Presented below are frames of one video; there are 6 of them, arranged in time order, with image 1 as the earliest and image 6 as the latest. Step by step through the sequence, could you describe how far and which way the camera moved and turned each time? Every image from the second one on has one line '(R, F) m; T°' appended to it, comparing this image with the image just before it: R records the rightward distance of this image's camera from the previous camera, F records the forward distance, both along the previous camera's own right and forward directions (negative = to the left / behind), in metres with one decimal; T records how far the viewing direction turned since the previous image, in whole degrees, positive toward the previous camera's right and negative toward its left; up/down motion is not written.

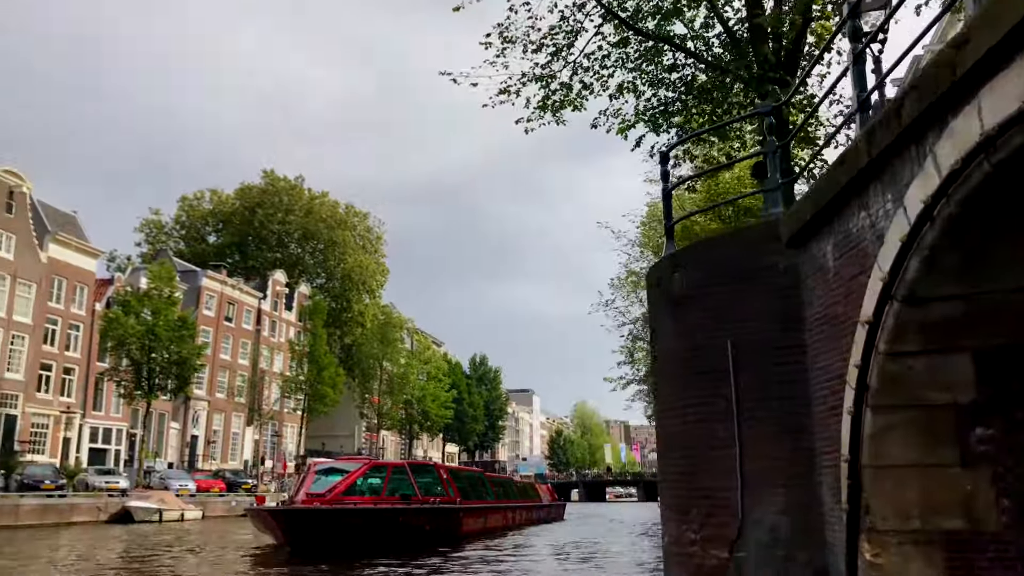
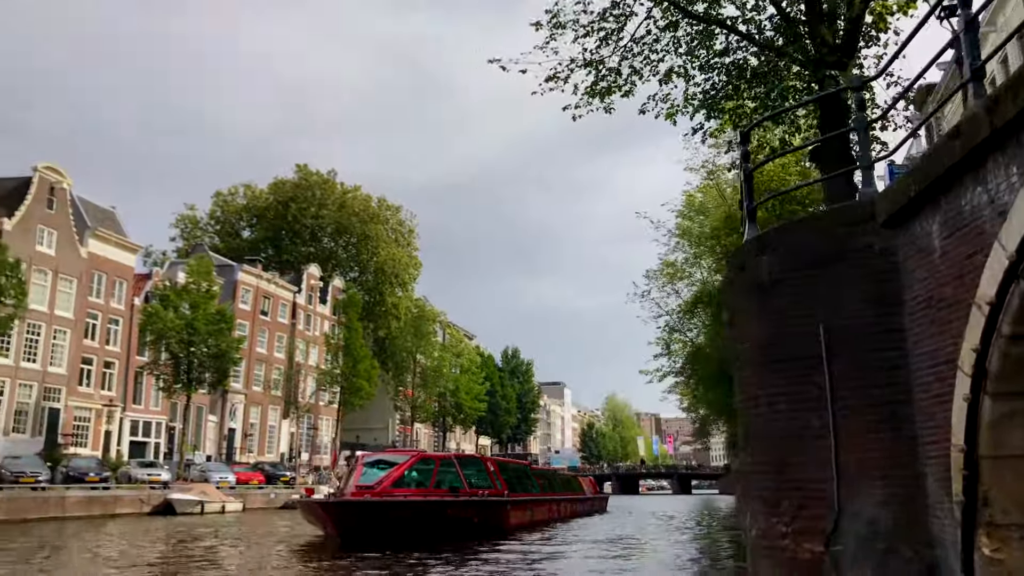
(-0.4, +0.2) m; -2°
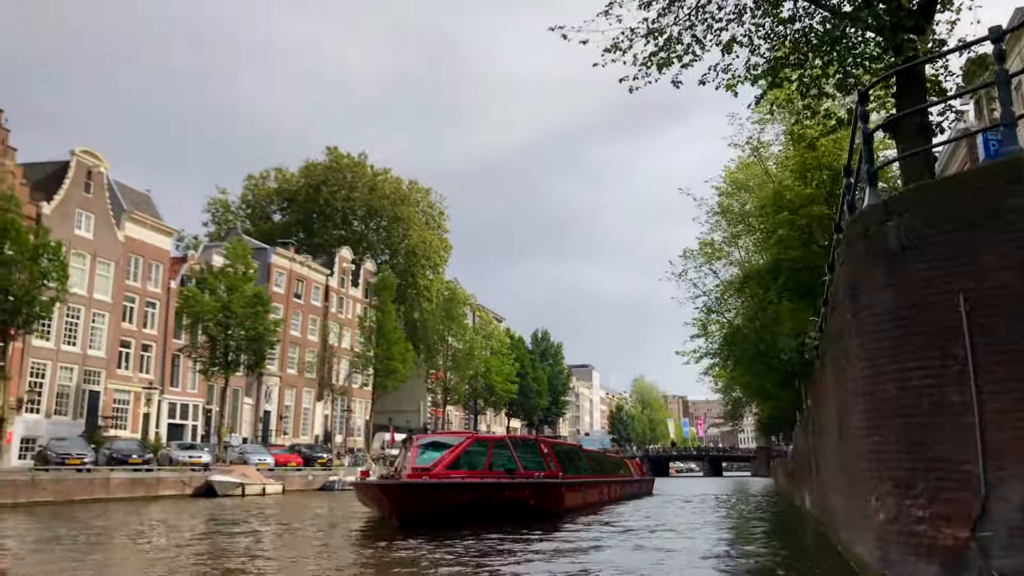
(-0.6, +0.3) m; -2°
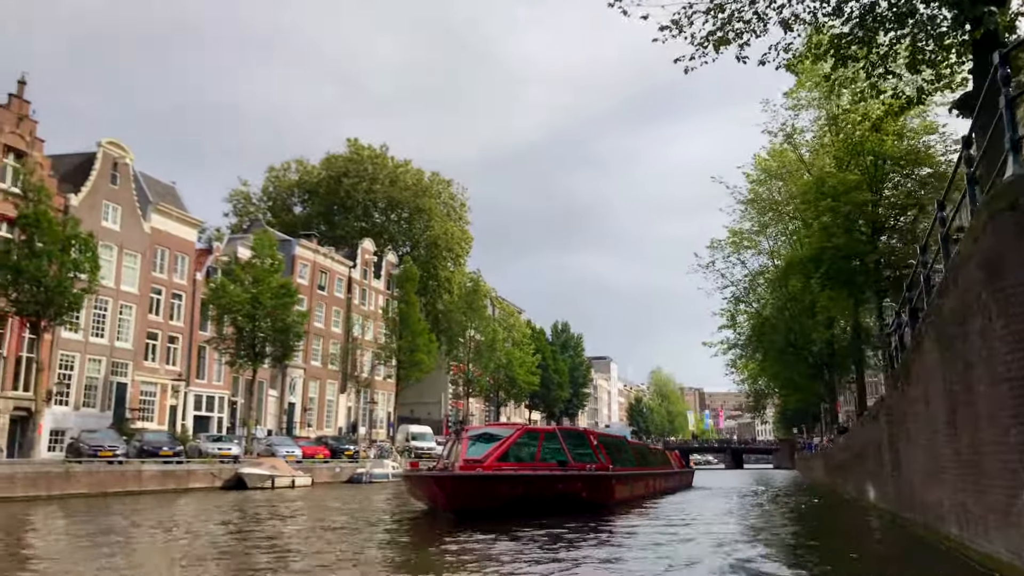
(-0.7, +0.3) m; -1°
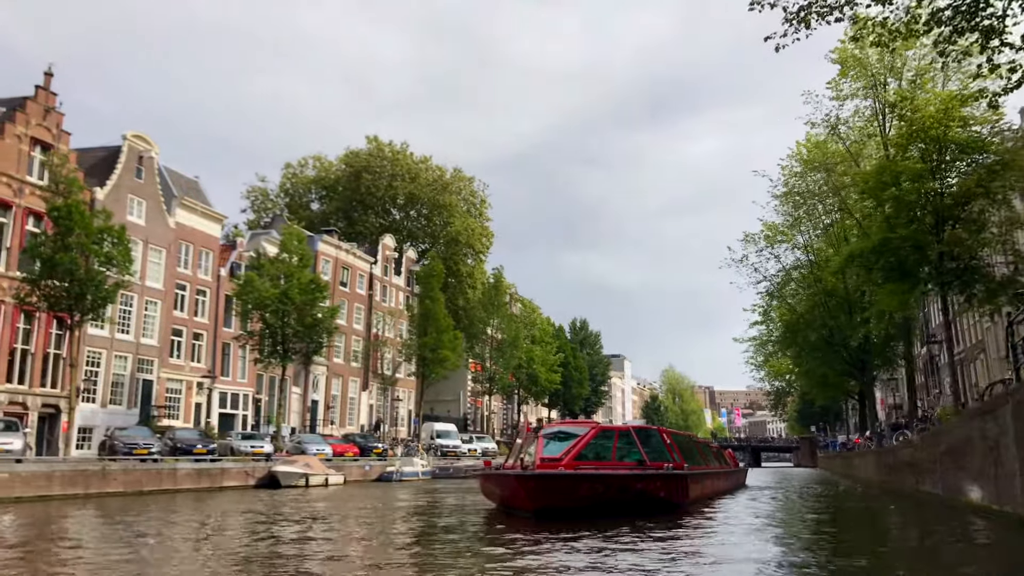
(-1.3, +0.6) m; 0°
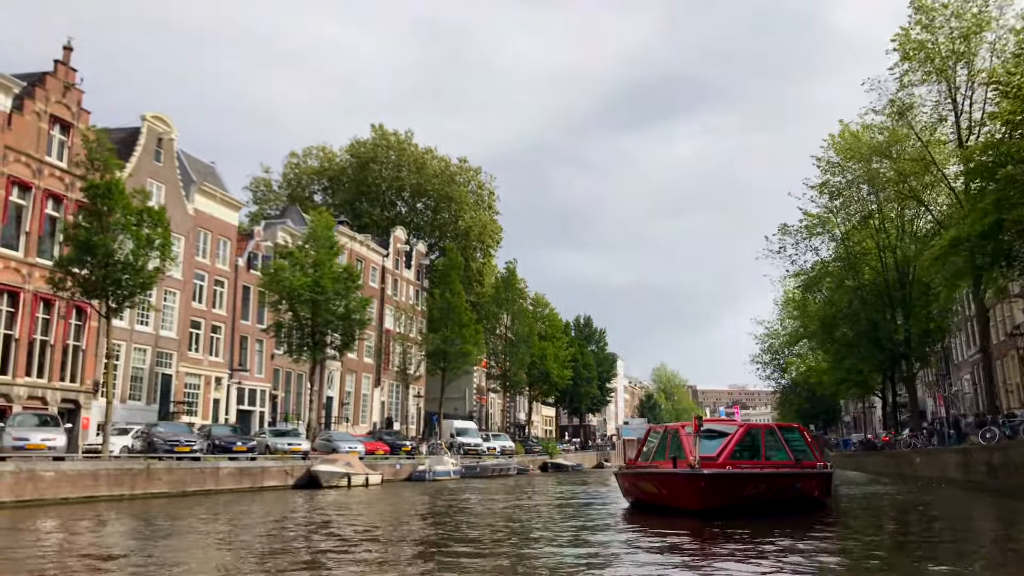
(-2.8, +1.2) m; +2°
